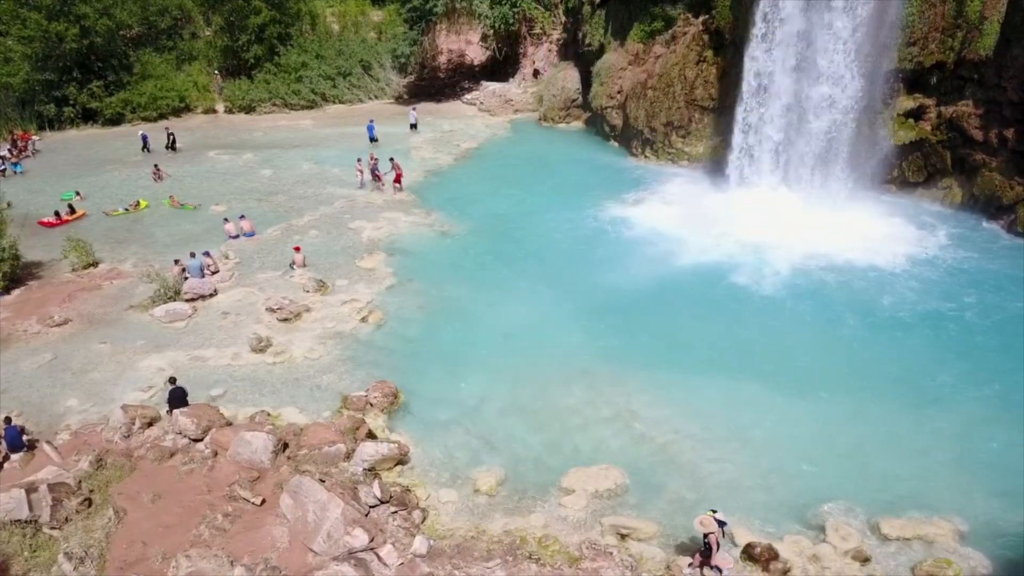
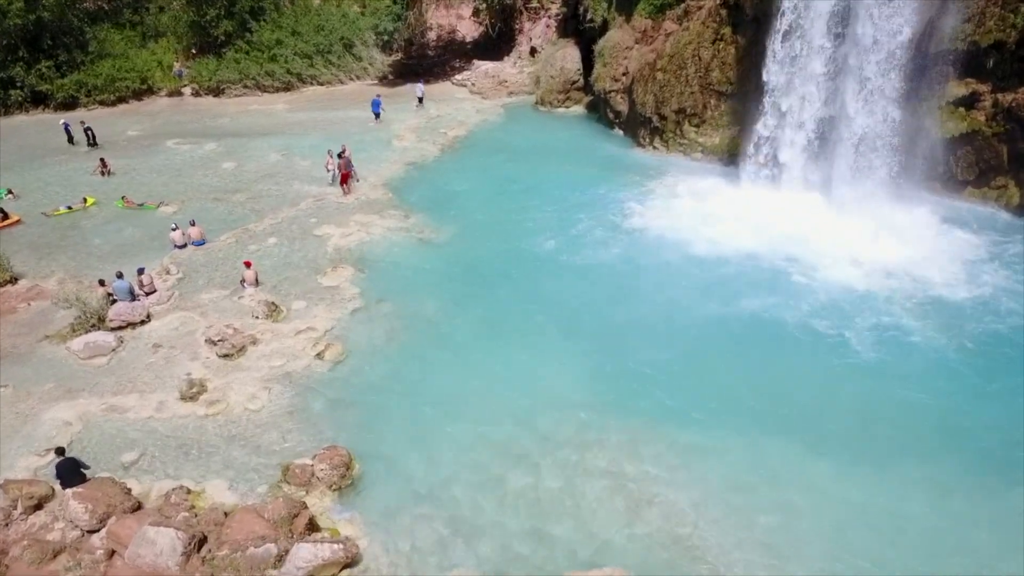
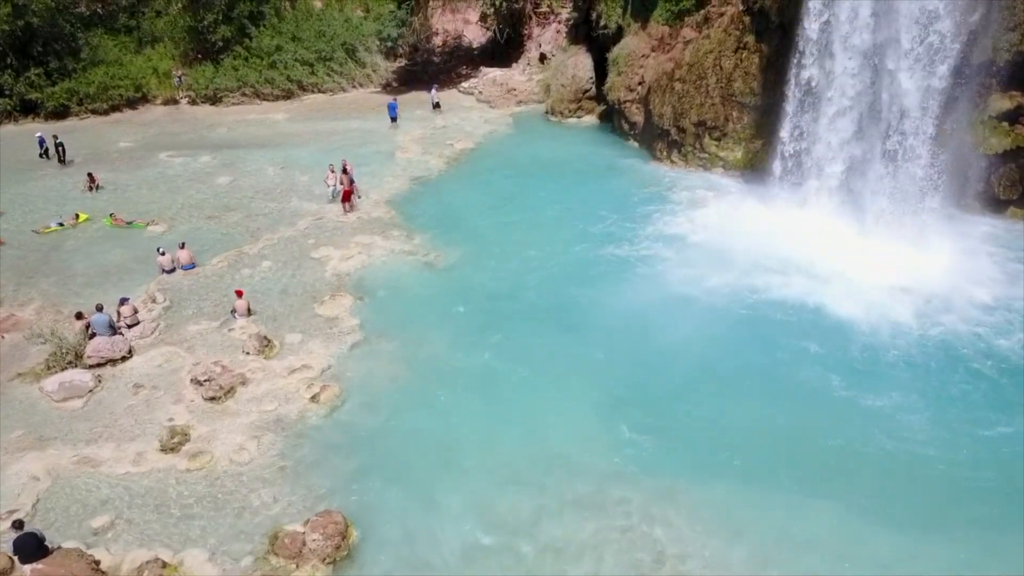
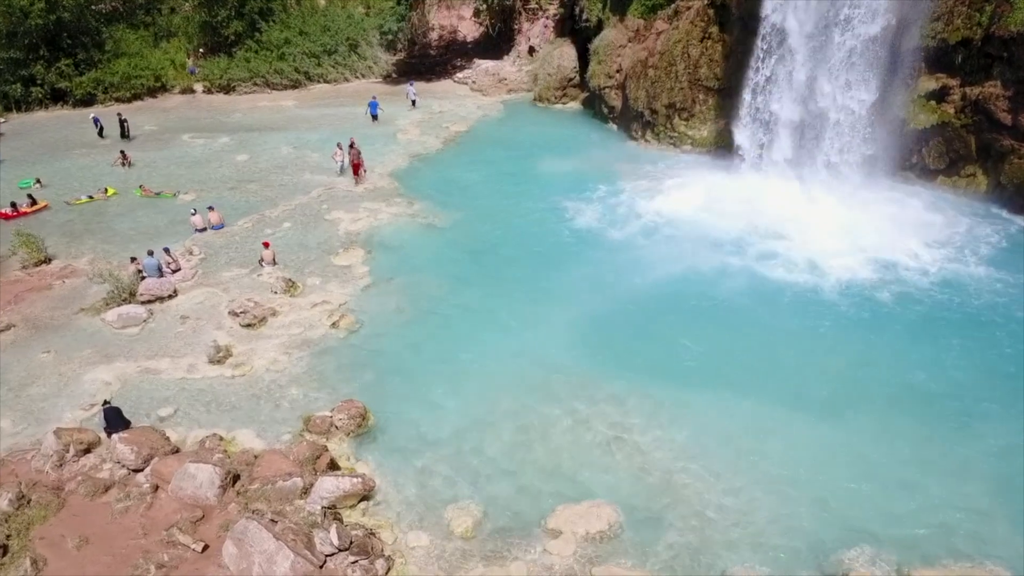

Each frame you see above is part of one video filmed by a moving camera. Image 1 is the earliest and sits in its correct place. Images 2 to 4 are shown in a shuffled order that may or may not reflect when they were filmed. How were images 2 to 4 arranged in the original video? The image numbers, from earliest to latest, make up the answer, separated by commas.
4, 2, 3
